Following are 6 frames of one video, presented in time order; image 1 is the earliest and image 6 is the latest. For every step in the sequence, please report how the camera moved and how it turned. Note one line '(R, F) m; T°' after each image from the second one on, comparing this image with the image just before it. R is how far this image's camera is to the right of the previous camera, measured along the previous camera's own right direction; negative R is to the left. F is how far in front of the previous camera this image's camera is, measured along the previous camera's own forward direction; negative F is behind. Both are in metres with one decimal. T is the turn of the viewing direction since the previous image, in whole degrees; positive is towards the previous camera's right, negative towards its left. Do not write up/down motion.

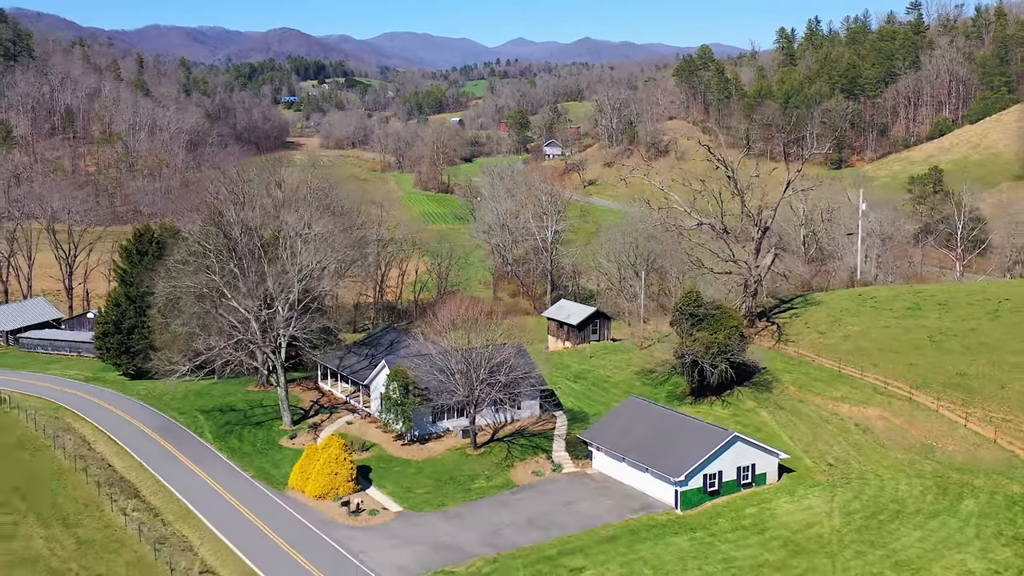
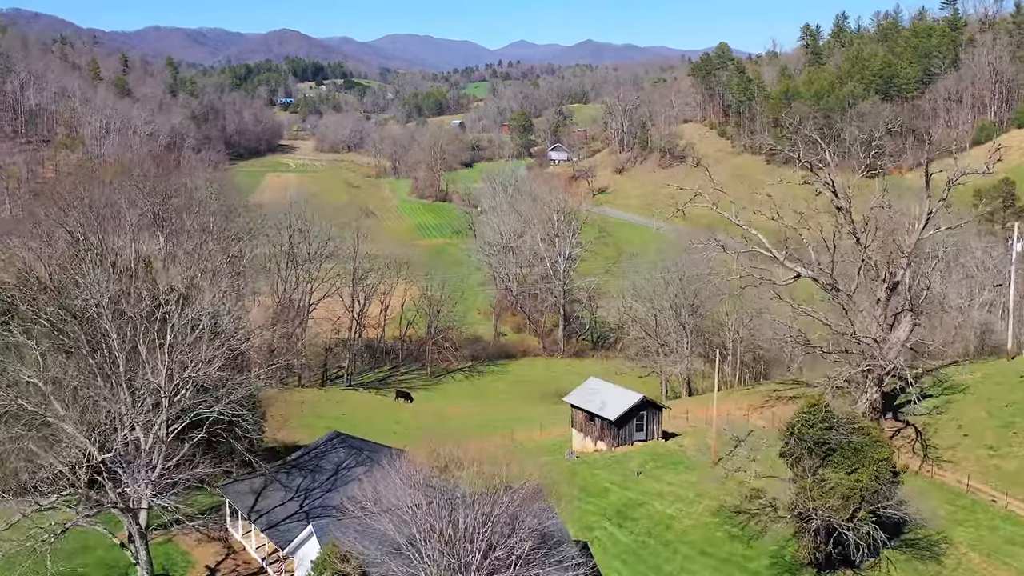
(-0.2, +9.7) m; 0°
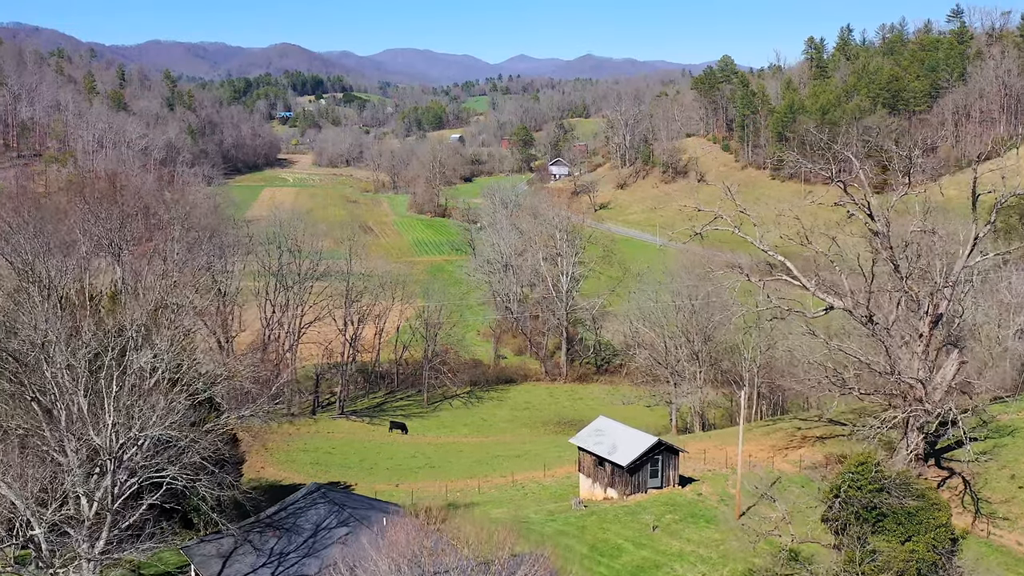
(0.0, +2.0) m; 0°
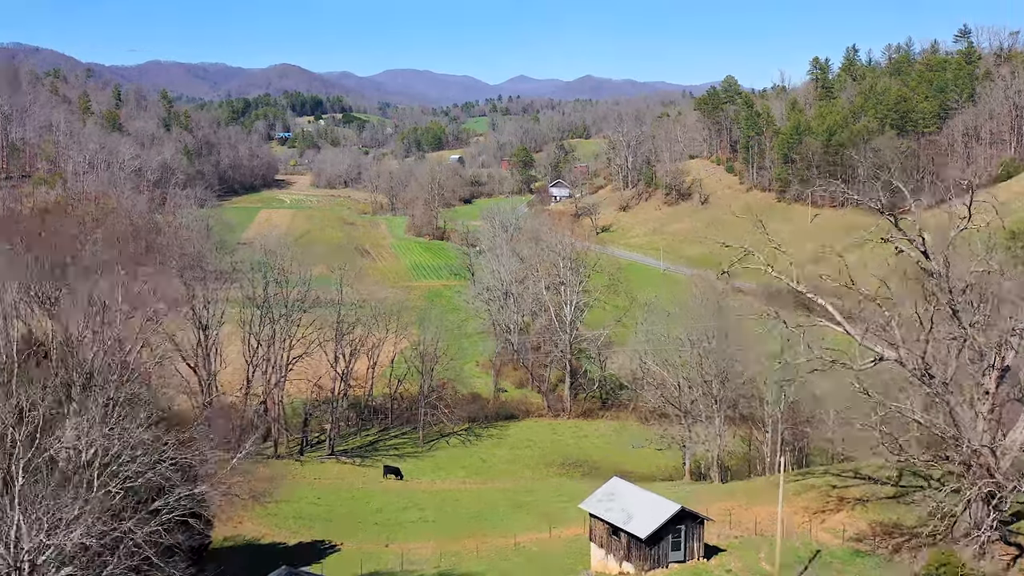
(0.0, +2.4) m; 0°
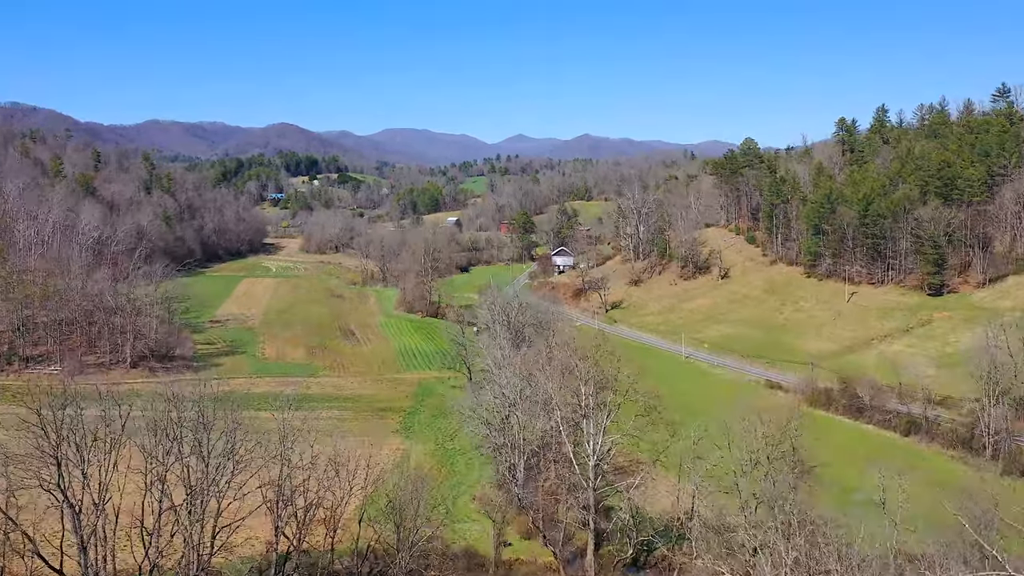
(-0.2, +10.4) m; 0°
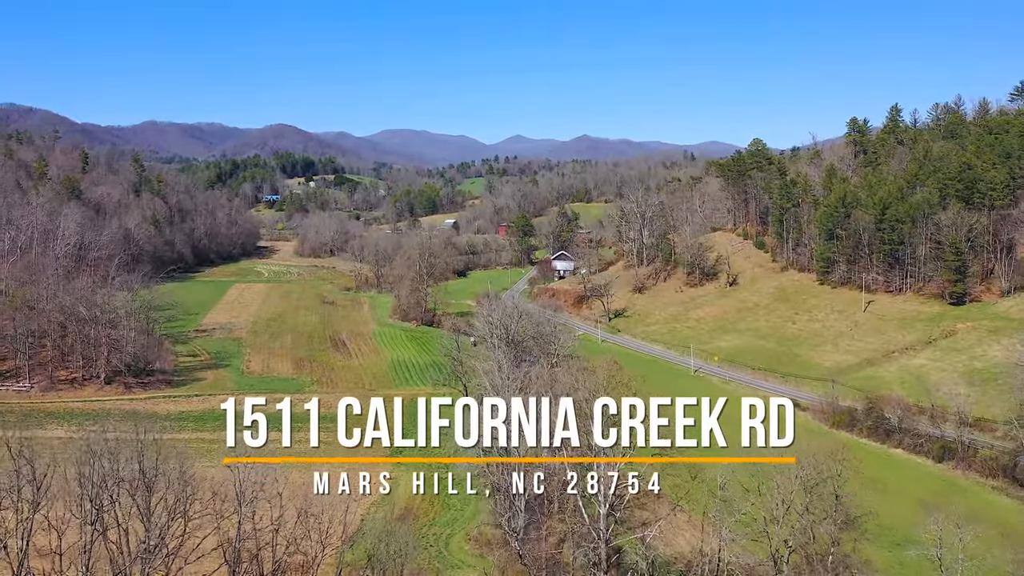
(0.0, +4.4) m; 0°
